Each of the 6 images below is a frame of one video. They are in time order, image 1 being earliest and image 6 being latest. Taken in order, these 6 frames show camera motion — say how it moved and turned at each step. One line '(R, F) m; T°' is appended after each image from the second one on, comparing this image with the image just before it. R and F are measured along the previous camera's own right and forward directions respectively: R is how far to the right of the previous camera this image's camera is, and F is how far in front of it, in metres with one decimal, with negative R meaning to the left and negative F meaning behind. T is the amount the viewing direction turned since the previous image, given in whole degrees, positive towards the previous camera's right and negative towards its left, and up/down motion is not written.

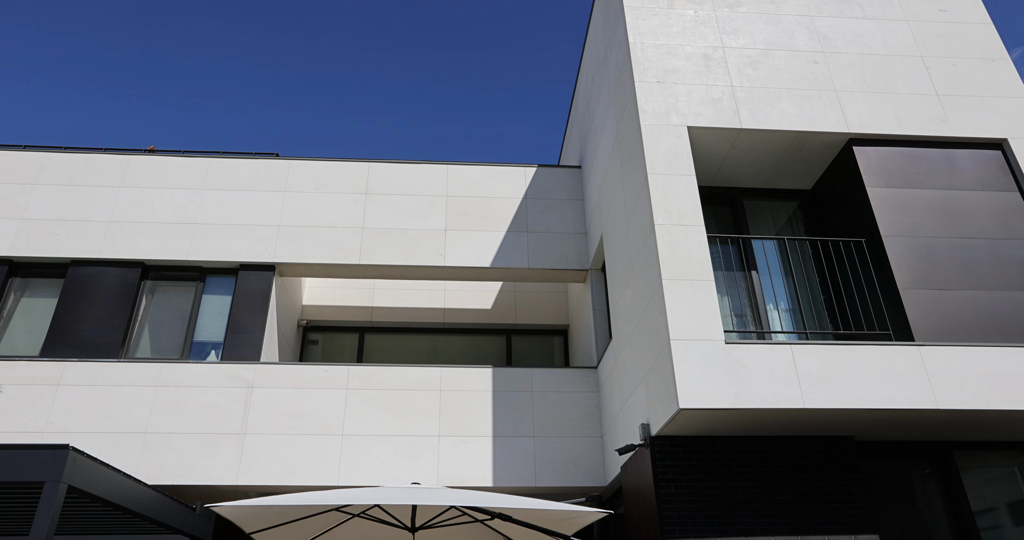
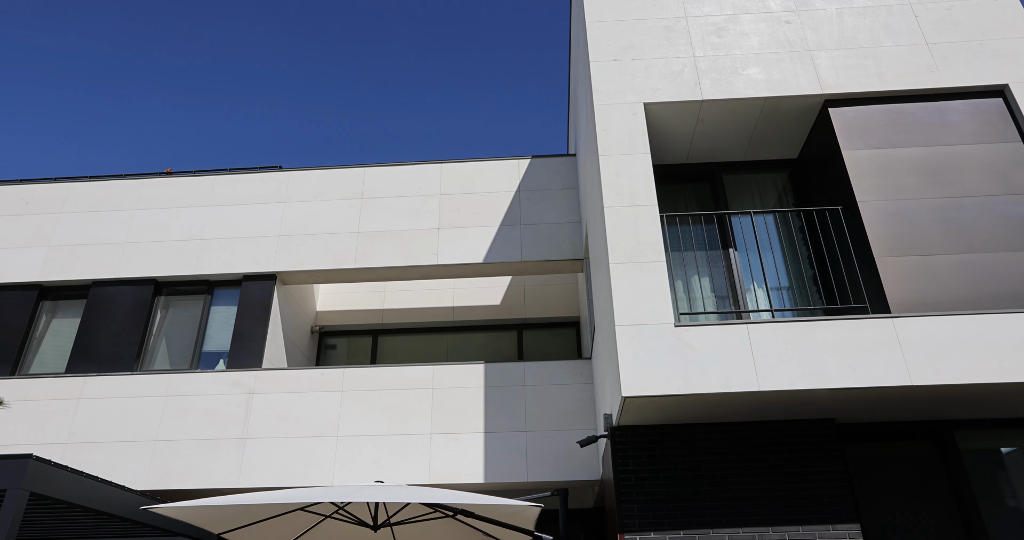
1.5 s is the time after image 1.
(+1.0, +0.1) m; -6°
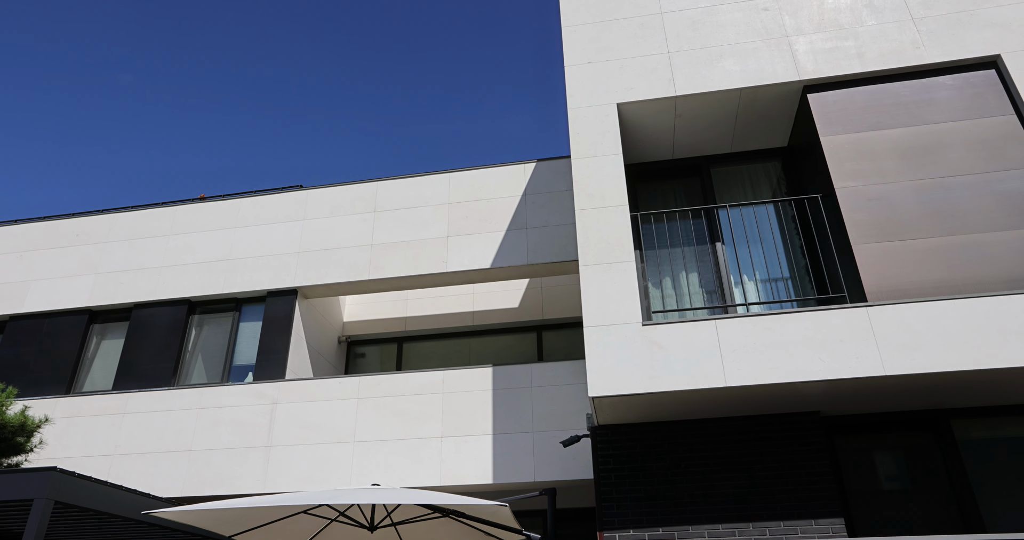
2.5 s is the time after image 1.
(+0.7, -0.1) m; -5°
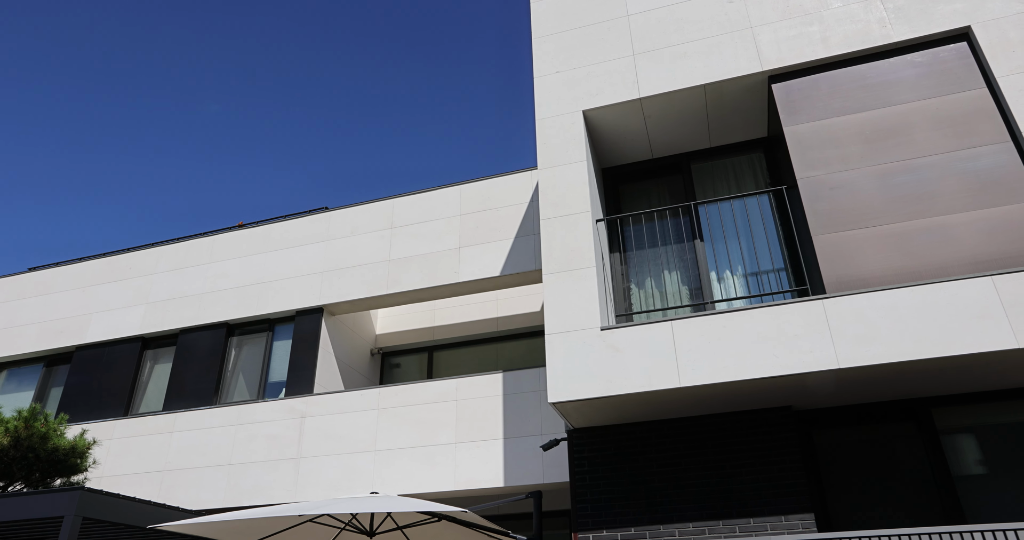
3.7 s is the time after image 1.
(+0.8, -0.1) m; -6°
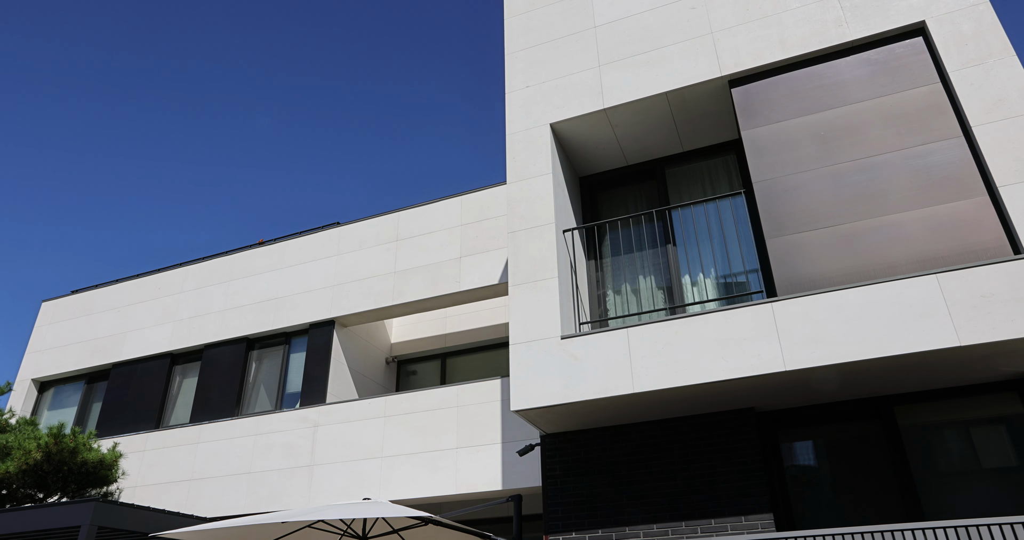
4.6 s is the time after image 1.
(+0.6, -0.2) m; -4°
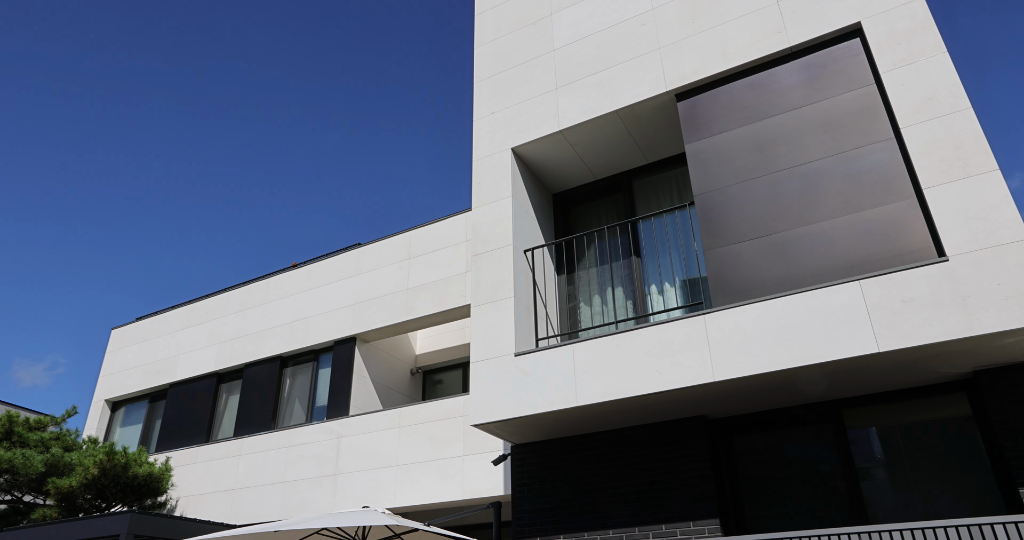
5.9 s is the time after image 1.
(+0.9, -0.3) m; -6°
